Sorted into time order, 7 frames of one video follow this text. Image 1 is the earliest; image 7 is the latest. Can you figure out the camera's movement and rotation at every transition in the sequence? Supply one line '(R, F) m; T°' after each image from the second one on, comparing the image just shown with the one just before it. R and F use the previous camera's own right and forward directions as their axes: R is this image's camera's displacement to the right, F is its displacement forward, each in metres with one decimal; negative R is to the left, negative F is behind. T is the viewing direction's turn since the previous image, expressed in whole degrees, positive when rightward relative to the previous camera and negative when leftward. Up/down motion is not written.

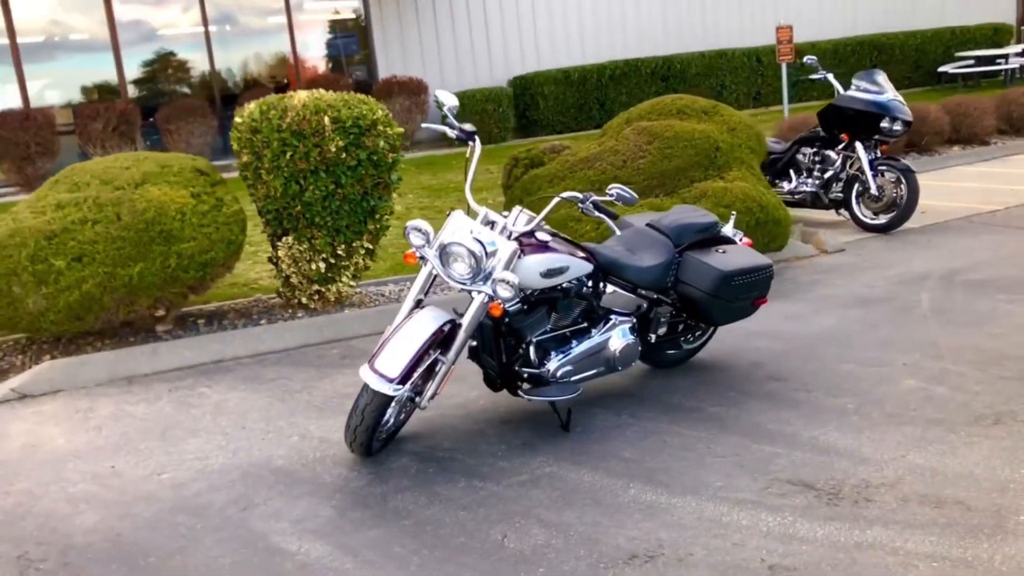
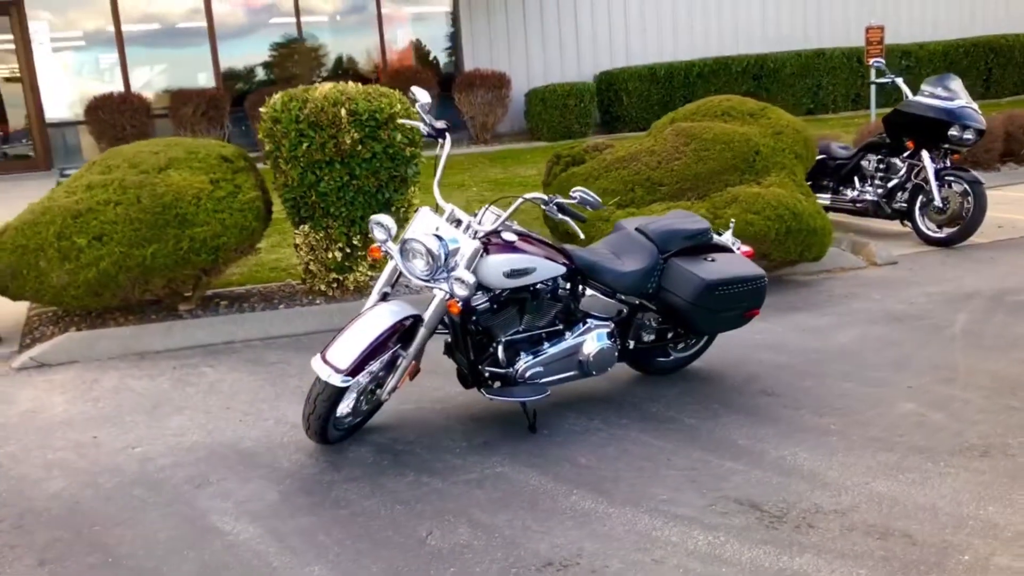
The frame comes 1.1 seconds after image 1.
(+0.7, 0.0) m; -7°
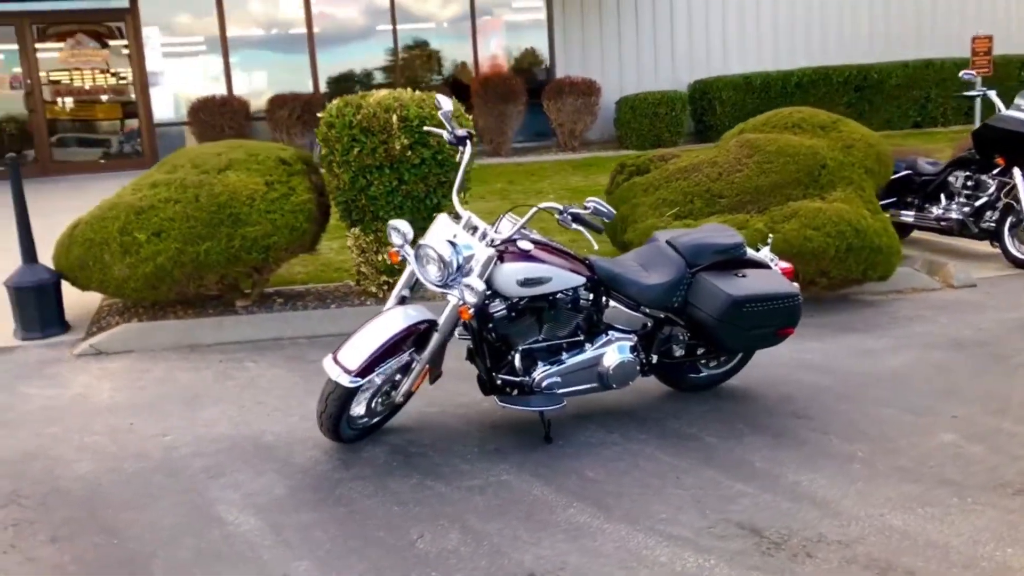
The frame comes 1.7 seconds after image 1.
(+0.4, 0.0) m; -7°
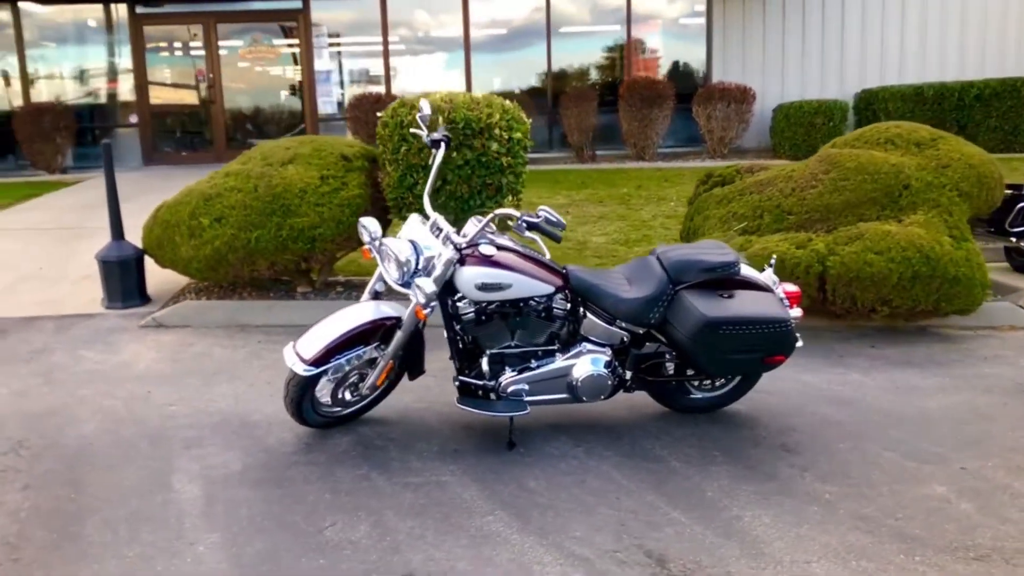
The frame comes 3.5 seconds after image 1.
(+1.1, +0.1) m; -12°
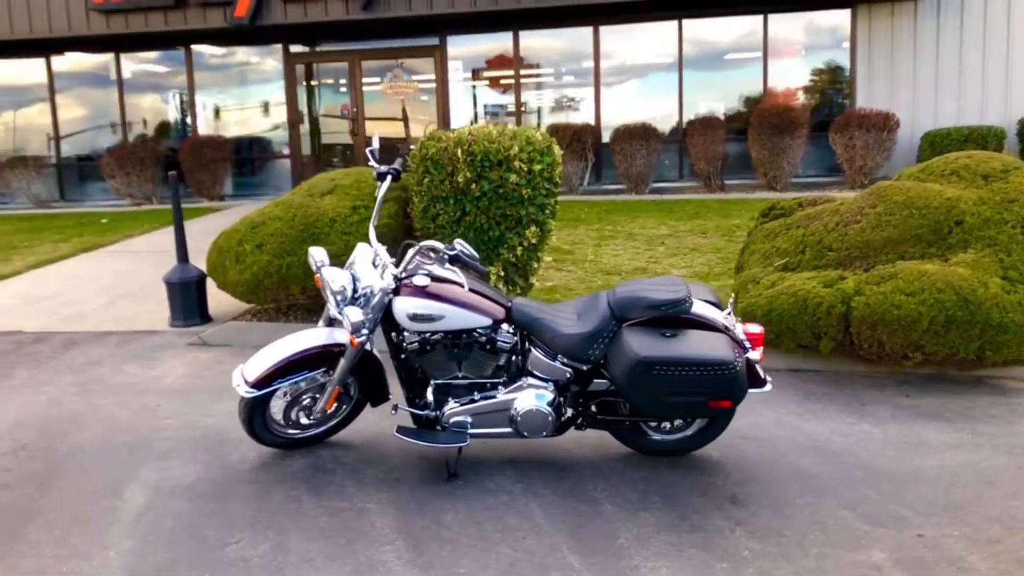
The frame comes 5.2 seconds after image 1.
(+1.2, +0.1) m; -12°
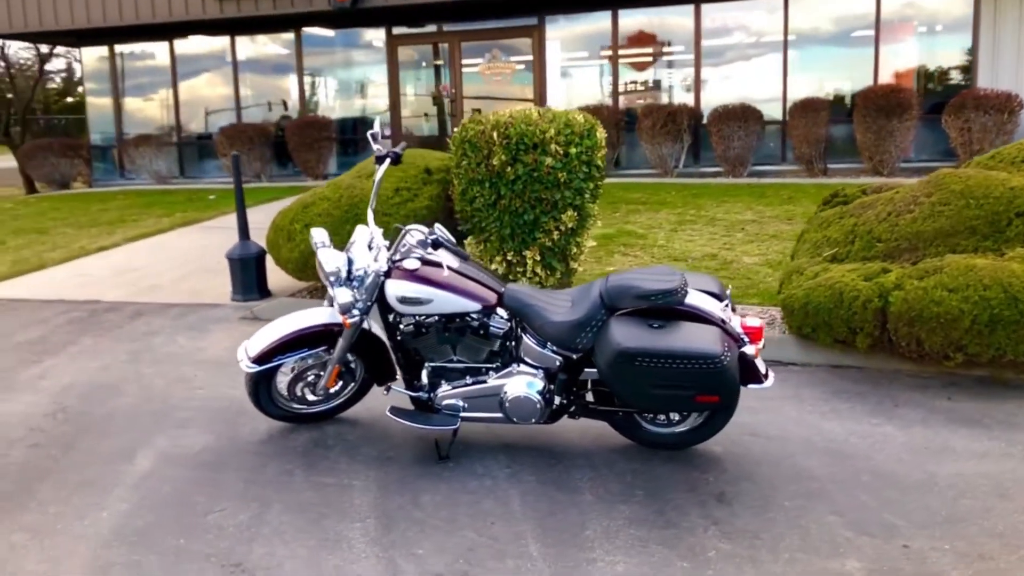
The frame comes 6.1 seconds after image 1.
(+0.7, +0.1) m; -8°
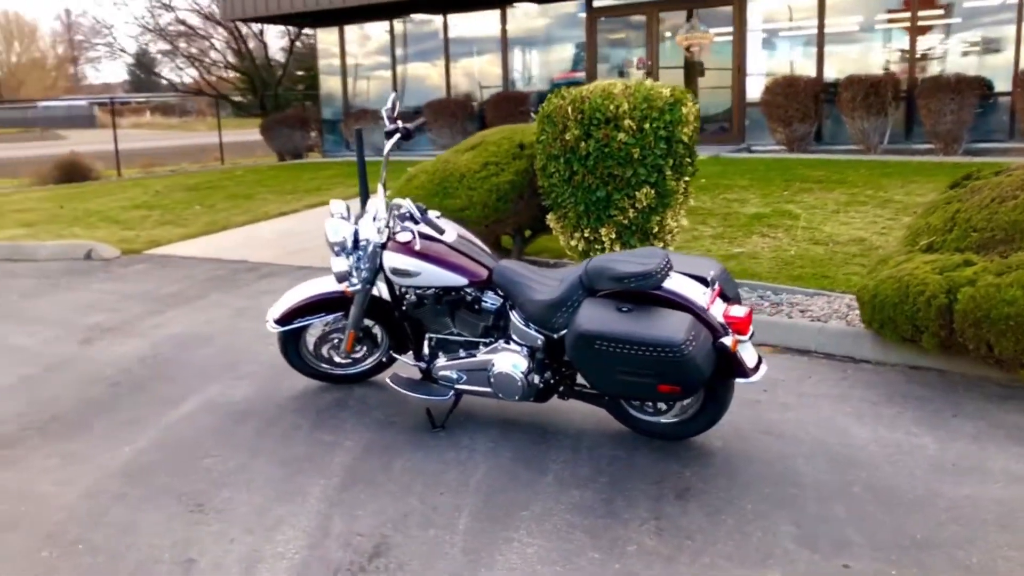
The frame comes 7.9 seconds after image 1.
(+1.3, +0.2) m; -16°
